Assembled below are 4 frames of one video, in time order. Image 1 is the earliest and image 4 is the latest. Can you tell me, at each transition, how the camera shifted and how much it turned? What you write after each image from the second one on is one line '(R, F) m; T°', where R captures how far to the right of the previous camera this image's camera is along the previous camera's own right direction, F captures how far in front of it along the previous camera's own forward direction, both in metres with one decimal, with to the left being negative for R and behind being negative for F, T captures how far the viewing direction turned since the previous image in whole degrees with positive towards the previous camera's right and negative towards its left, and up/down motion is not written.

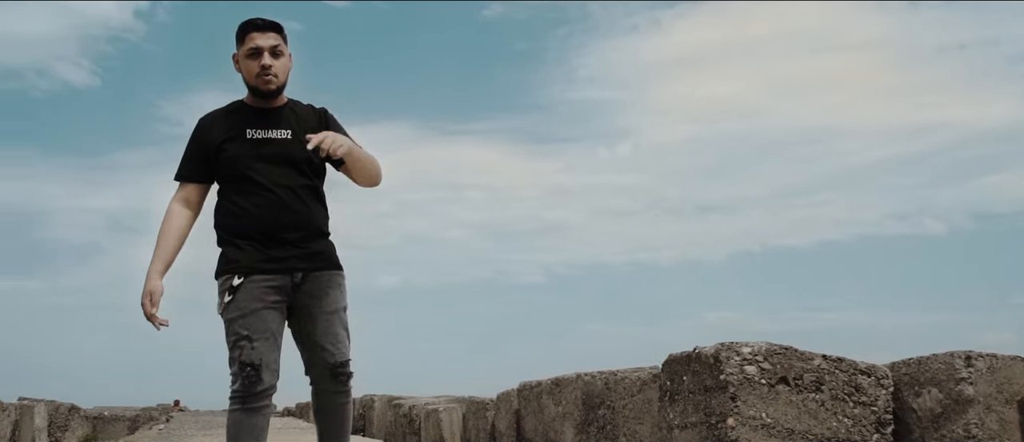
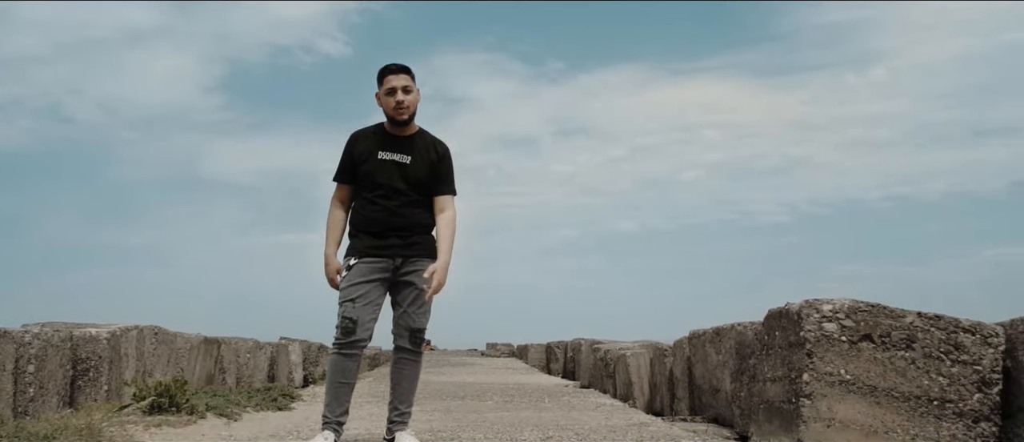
(+0.8, -0.2) m; -15°
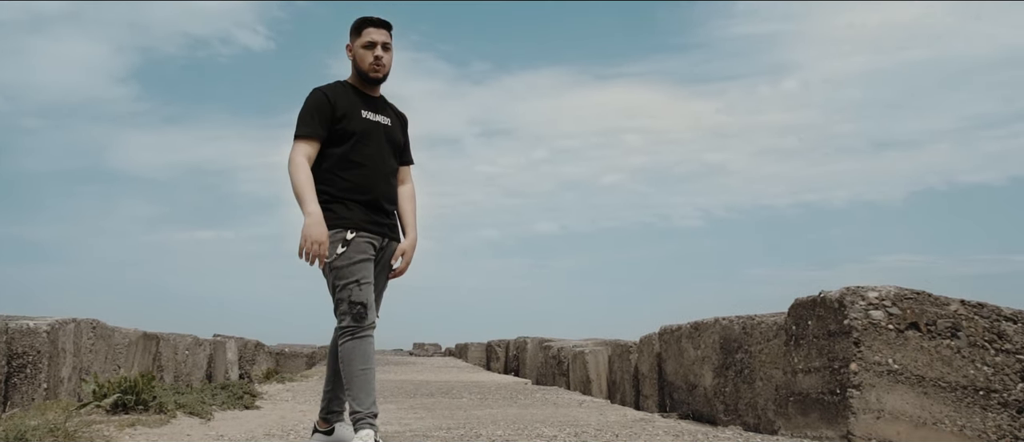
(-0.5, +0.4) m; +5°
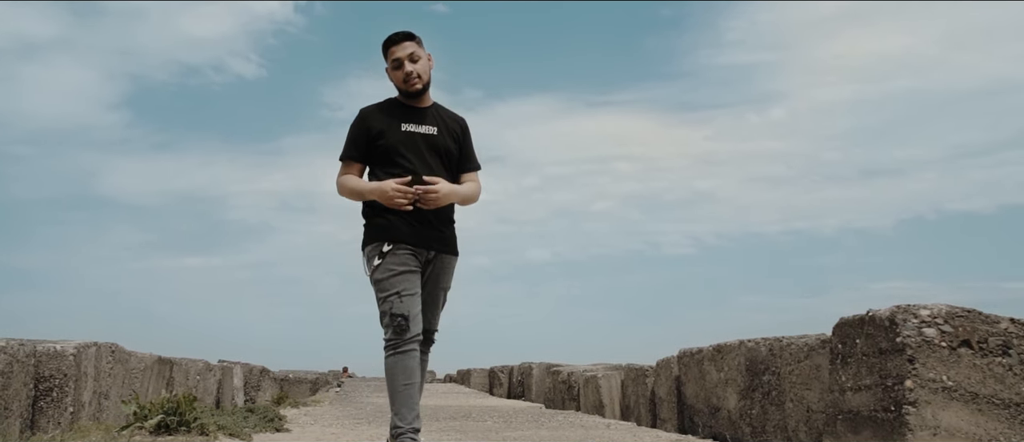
(-0.3, -0.1) m; +1°
